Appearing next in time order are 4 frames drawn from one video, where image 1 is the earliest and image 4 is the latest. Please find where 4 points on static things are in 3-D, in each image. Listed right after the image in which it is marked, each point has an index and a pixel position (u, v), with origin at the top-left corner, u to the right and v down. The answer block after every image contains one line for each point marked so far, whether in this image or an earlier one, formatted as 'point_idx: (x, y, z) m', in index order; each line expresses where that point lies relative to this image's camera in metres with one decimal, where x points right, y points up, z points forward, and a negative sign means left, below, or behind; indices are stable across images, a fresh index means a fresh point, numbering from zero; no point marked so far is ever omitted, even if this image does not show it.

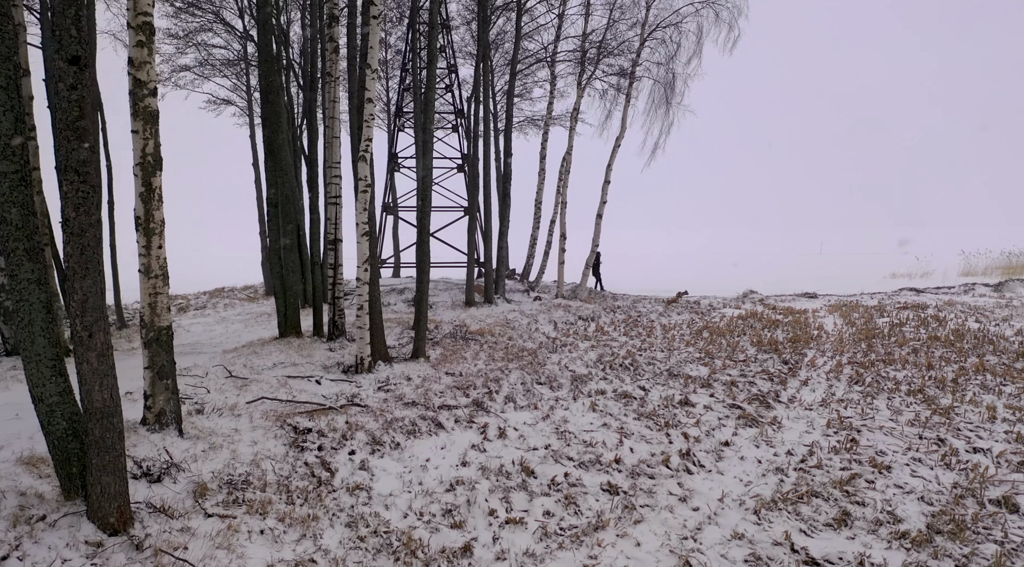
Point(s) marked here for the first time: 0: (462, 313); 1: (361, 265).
0: (-1.4, -0.8, +18.7) m
1: (-2.4, +0.3, +10.7) m
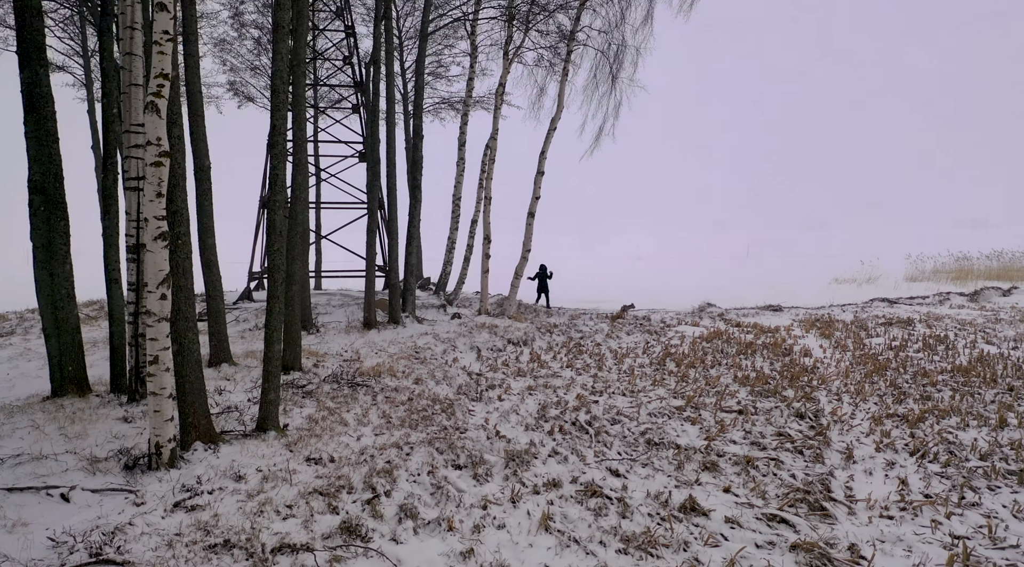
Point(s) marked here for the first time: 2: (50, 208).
0: (-3.3, -1.2, +14.4) m
1: (-3.3, 0.0, +6.4) m
2: (-5.6, +0.9, +8.2) m
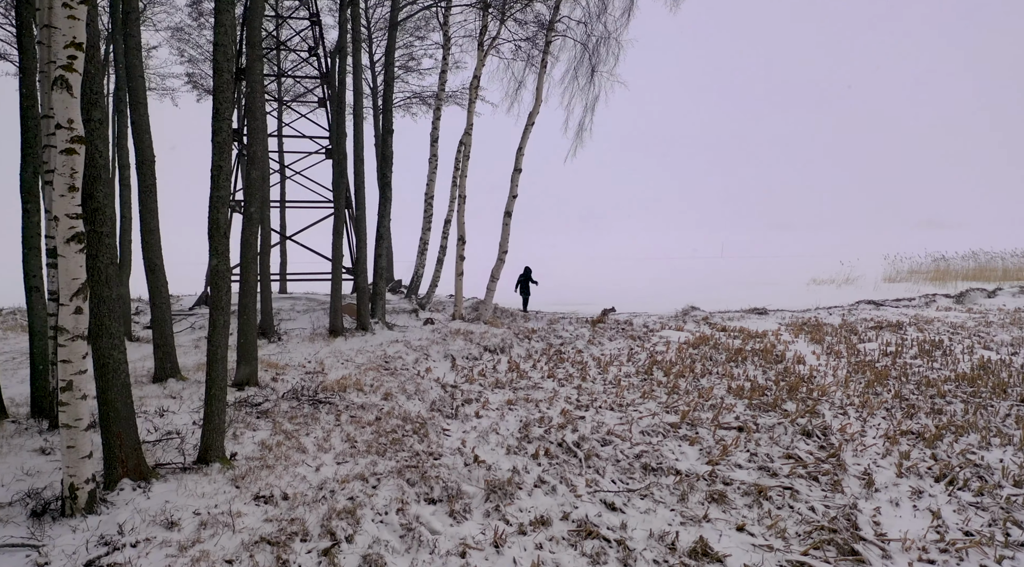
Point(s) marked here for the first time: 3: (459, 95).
0: (-3.7, -1.3, +13.4) m
1: (-3.5, -0.1, +5.3) m
2: (-5.8, +0.8, +7.1) m
3: (-1.6, +5.6, +19.9) m
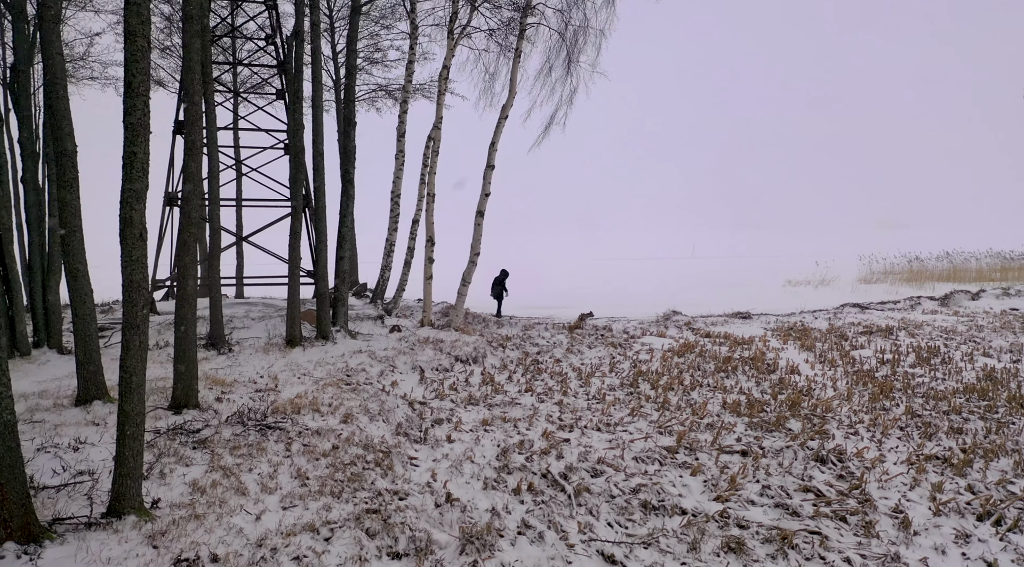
0: (-4.2, -1.4, +12.2) m
1: (-3.6, -0.2, +4.1) m
2: (-6.0, +0.7, +5.8) m
3: (-2.4, +5.5, +18.8) m
